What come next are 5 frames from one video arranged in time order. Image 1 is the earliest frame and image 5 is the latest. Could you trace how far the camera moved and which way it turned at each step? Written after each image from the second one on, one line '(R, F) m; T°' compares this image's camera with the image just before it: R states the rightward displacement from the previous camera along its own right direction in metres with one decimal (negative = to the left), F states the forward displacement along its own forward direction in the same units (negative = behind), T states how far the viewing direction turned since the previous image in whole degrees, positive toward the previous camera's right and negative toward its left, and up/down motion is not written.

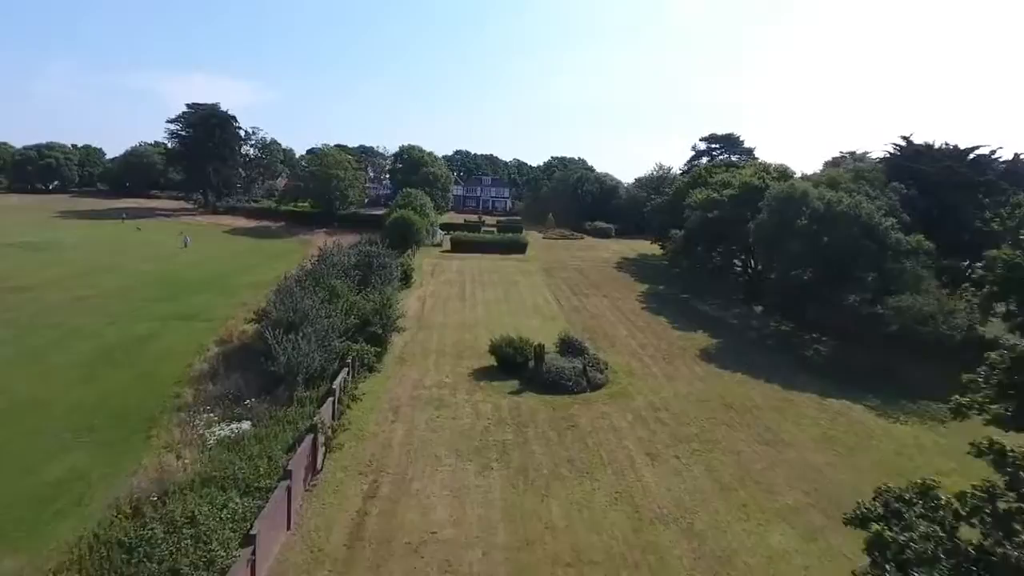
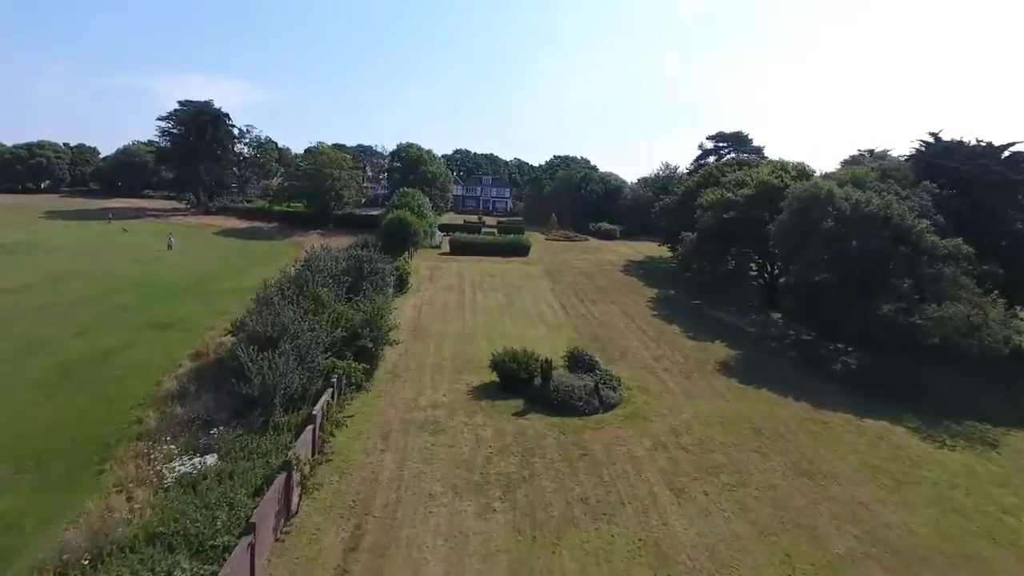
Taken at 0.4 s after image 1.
(-0.1, +2.3) m; 0°
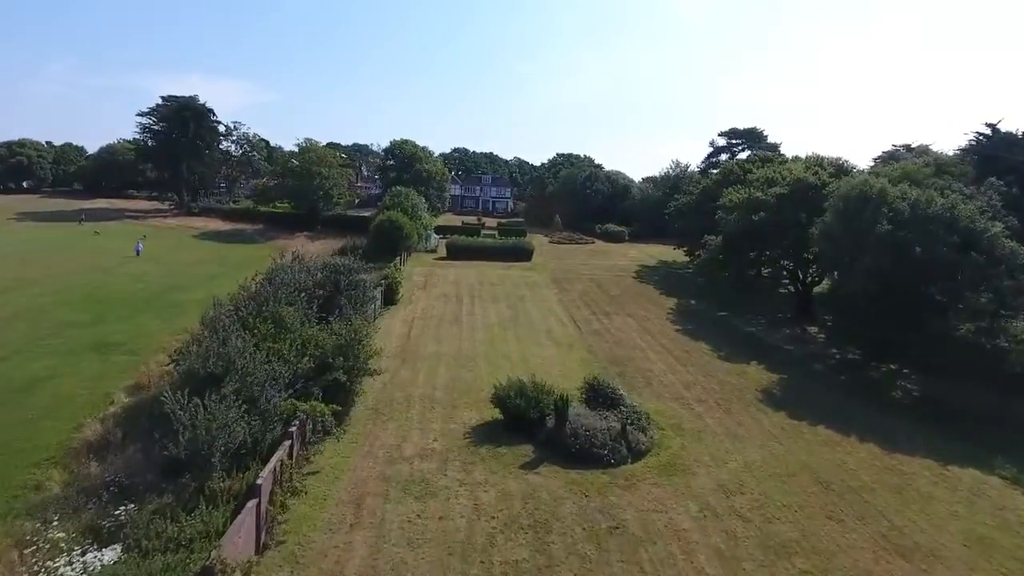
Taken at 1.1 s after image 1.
(-0.2, +4.1) m; 0°
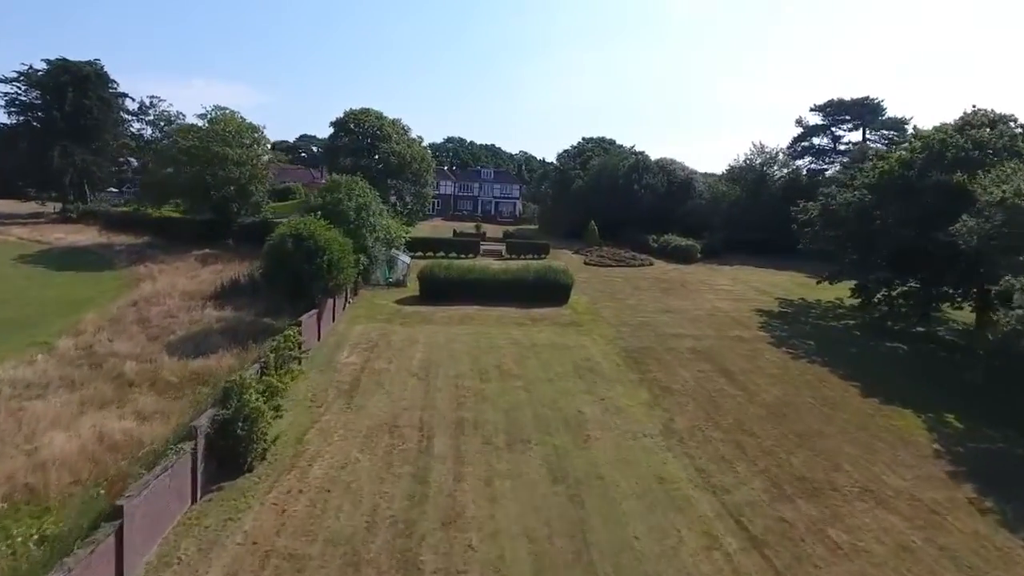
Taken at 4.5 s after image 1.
(-0.8, +20.5) m; 0°
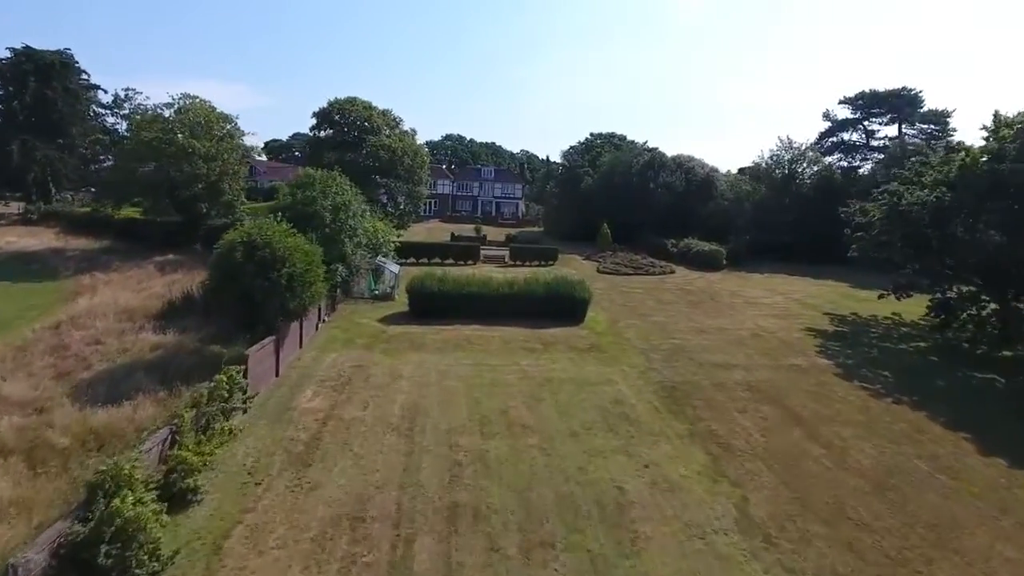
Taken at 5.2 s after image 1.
(-0.2, +4.3) m; 0°
